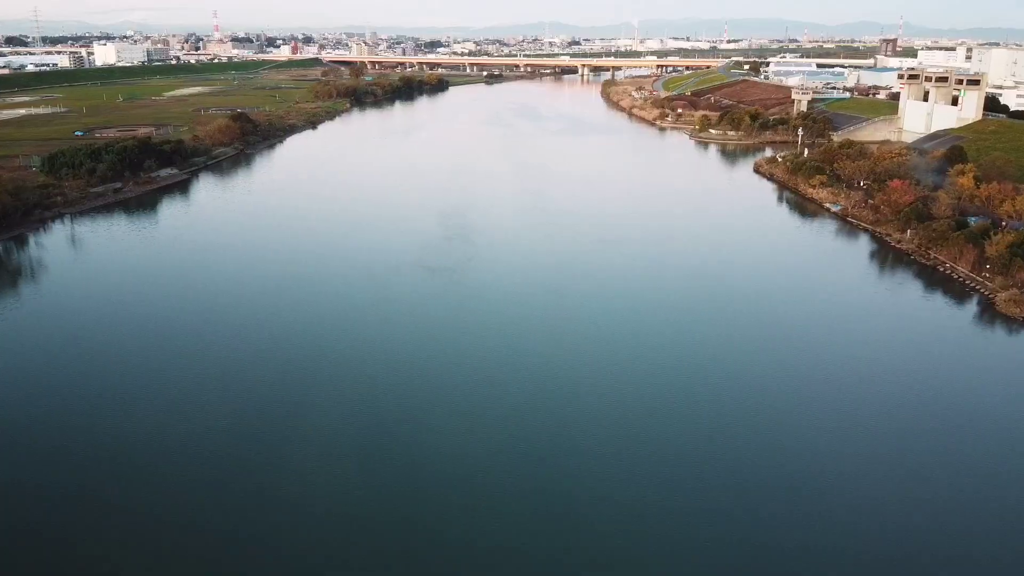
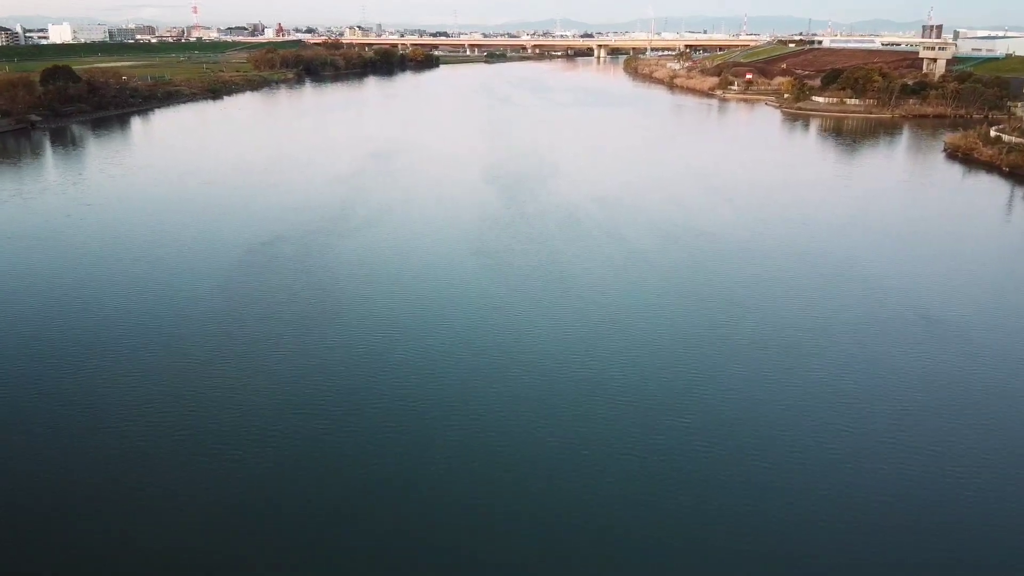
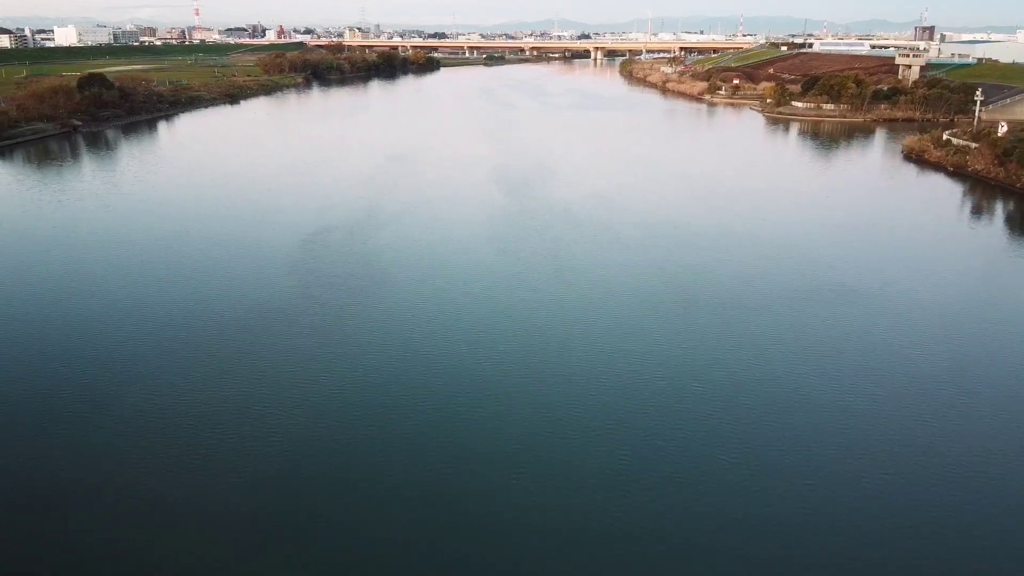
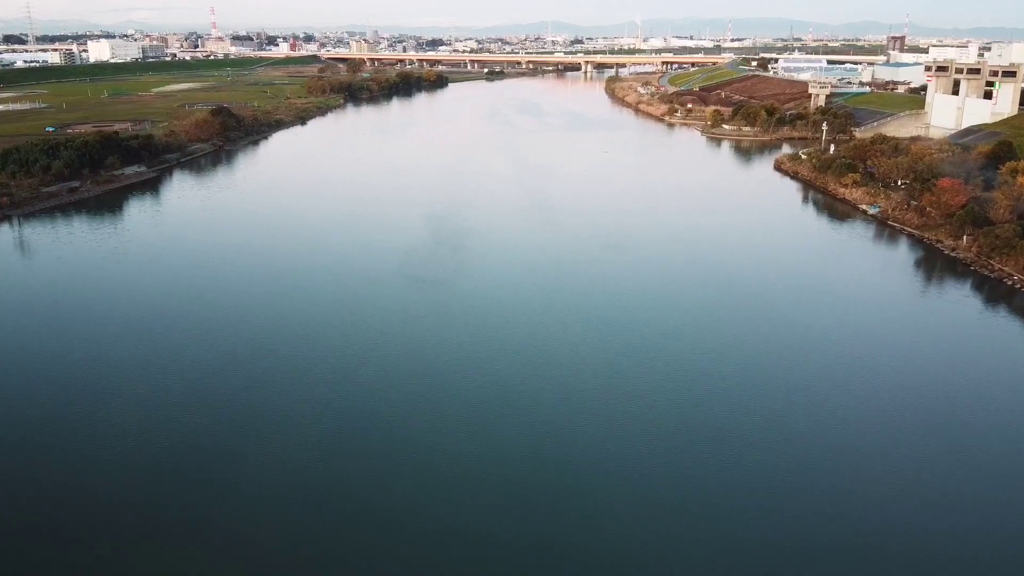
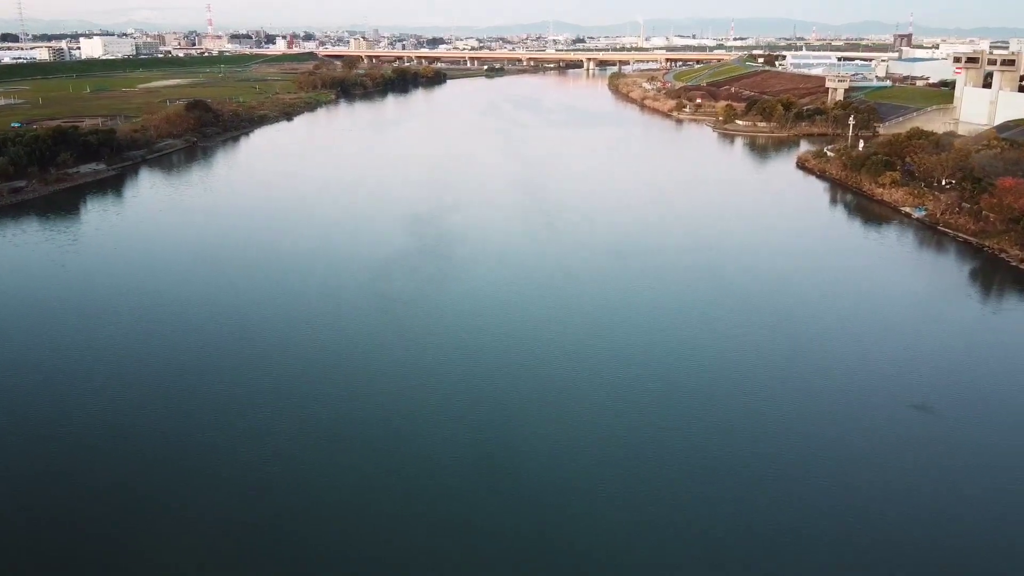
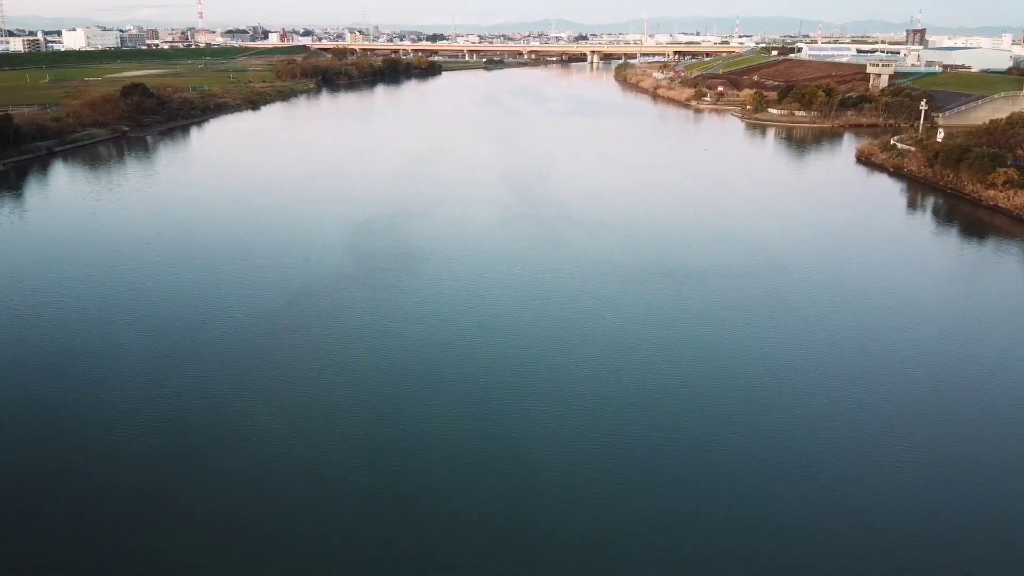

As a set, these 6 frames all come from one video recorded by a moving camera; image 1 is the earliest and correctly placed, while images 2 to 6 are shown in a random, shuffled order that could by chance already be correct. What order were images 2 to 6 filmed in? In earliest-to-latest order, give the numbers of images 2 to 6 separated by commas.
4, 5, 6, 3, 2
